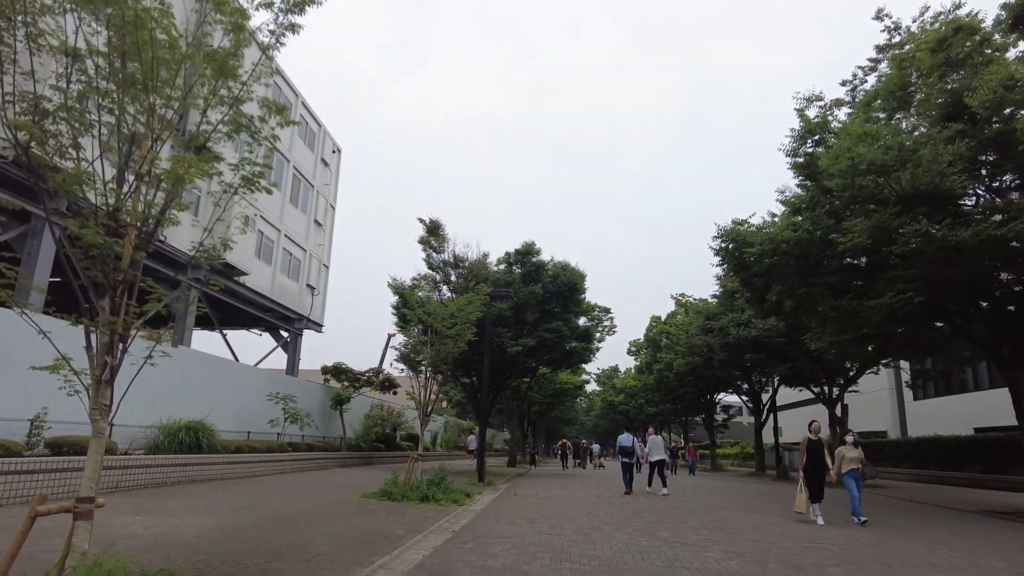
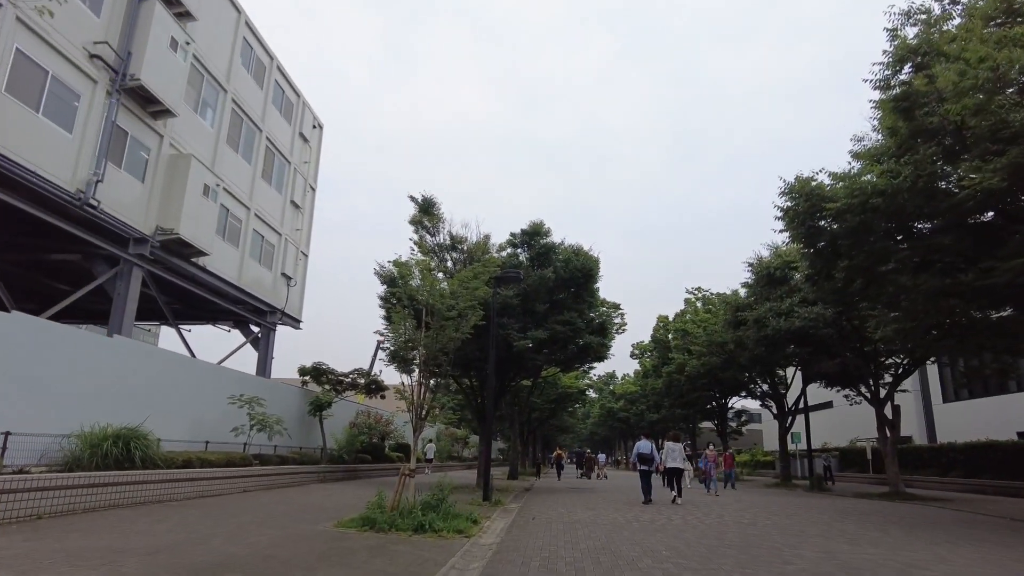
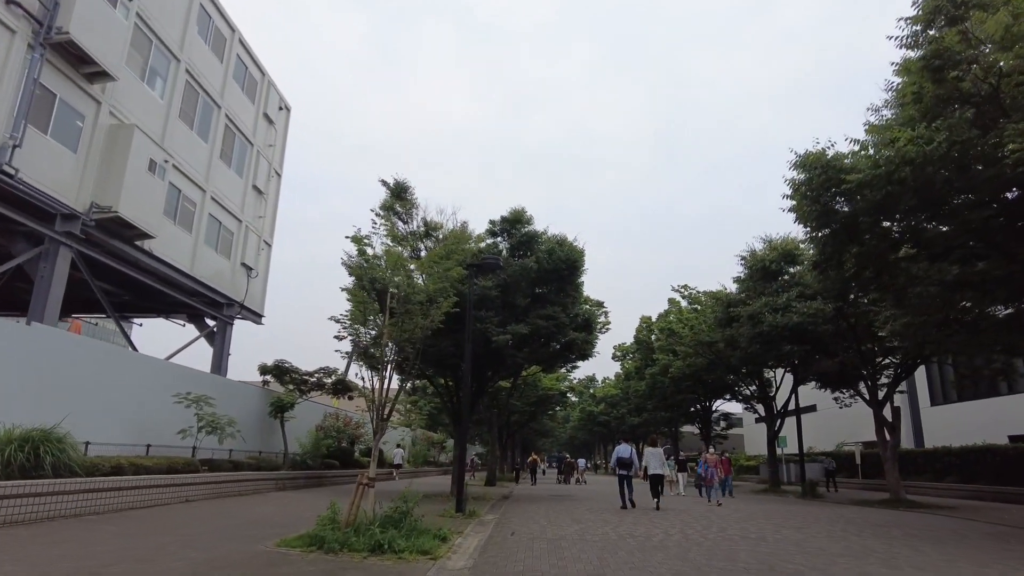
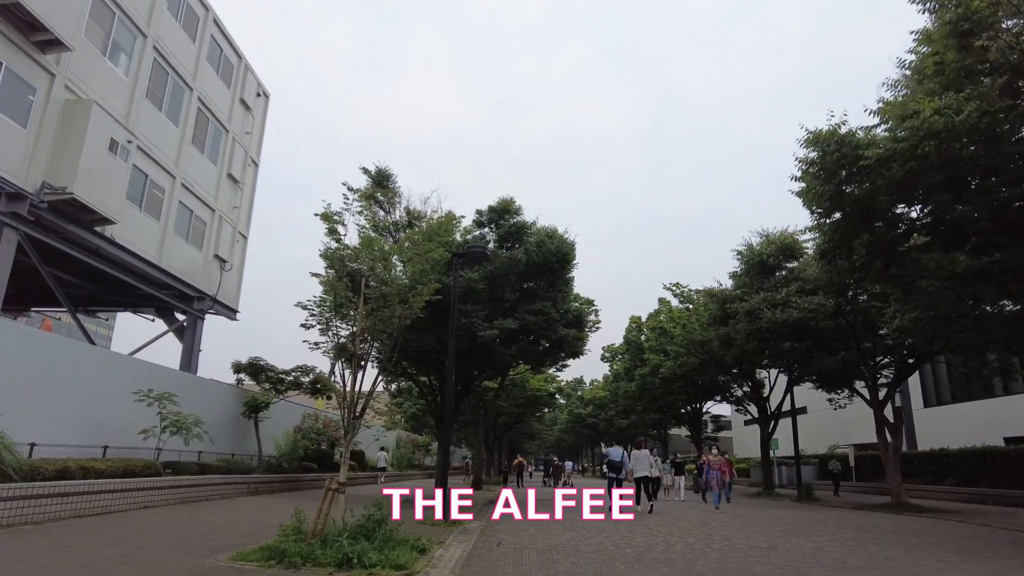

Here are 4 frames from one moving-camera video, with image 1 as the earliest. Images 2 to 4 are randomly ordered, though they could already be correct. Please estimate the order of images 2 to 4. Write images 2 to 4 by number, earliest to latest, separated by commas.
2, 3, 4
